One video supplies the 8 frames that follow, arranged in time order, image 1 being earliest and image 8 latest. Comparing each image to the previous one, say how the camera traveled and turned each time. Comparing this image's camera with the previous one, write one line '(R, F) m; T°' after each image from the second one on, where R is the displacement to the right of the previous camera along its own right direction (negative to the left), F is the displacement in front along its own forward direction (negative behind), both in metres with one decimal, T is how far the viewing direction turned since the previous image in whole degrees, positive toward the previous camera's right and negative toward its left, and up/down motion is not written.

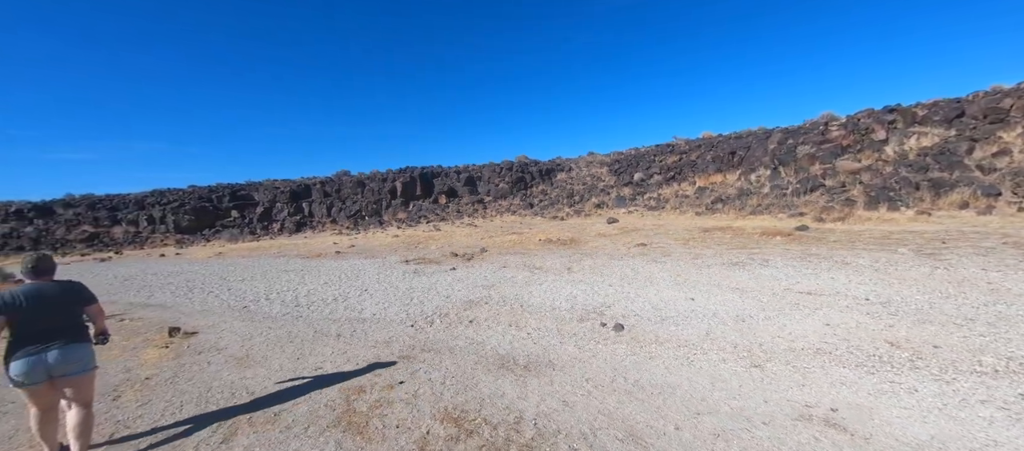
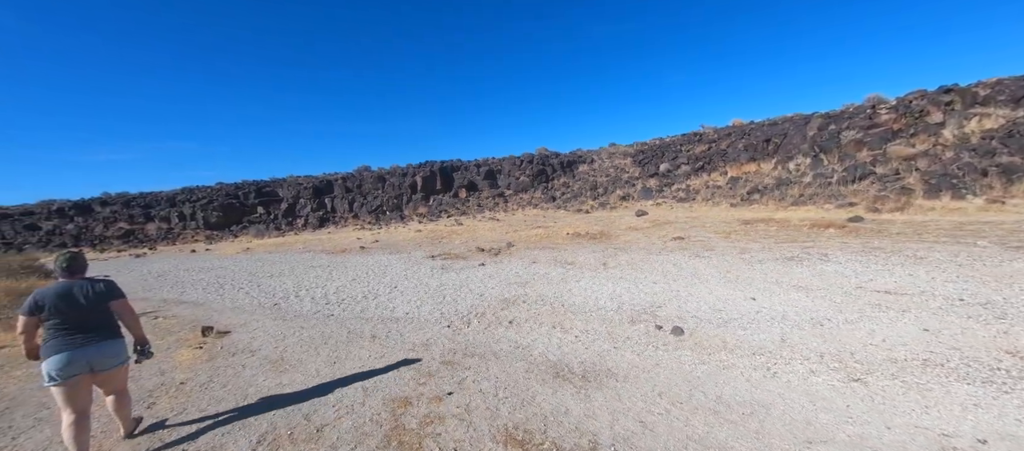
(-0.4, +0.5) m; -3°
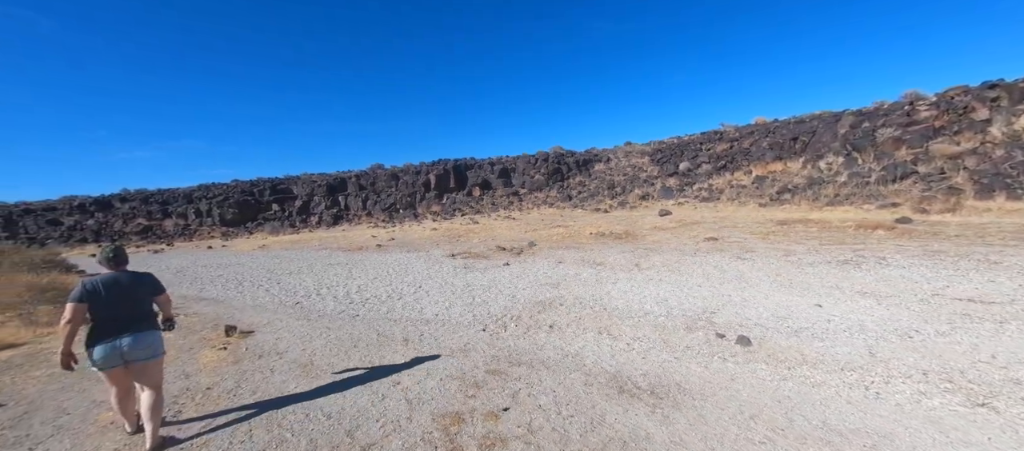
(-0.5, +0.4) m; -1°
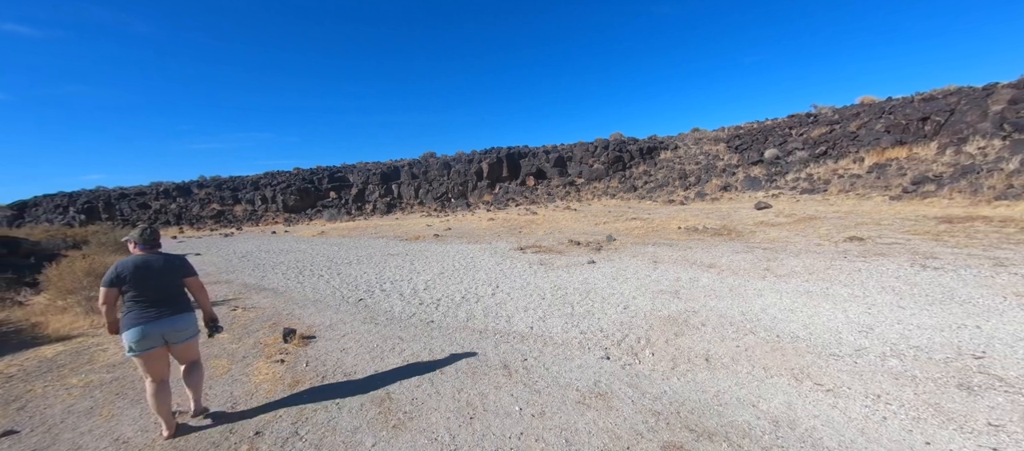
(-1.2, +1.5) m; -7°
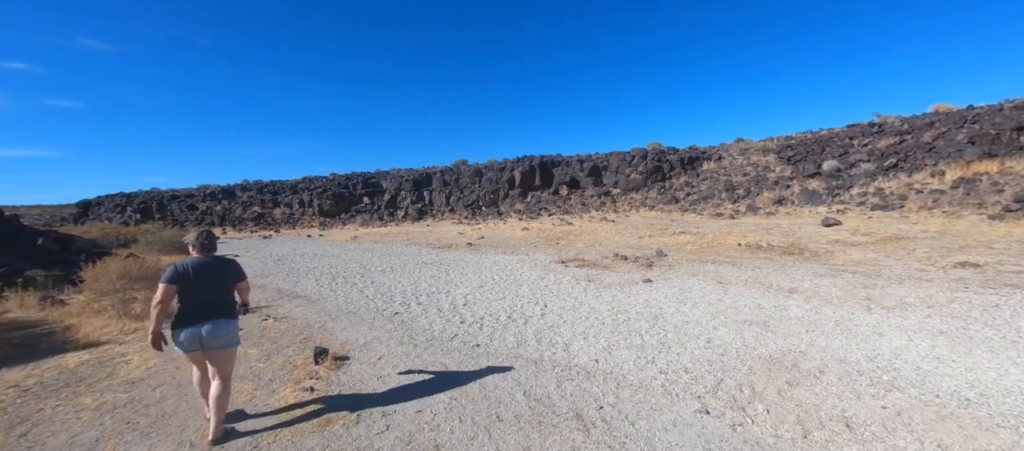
(-0.5, +0.7) m; -4°
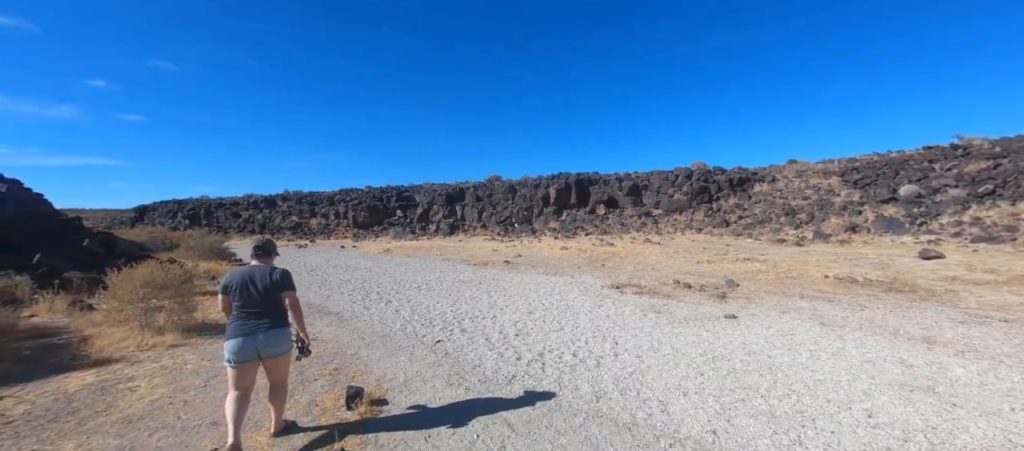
(-0.6, +1.0) m; -4°
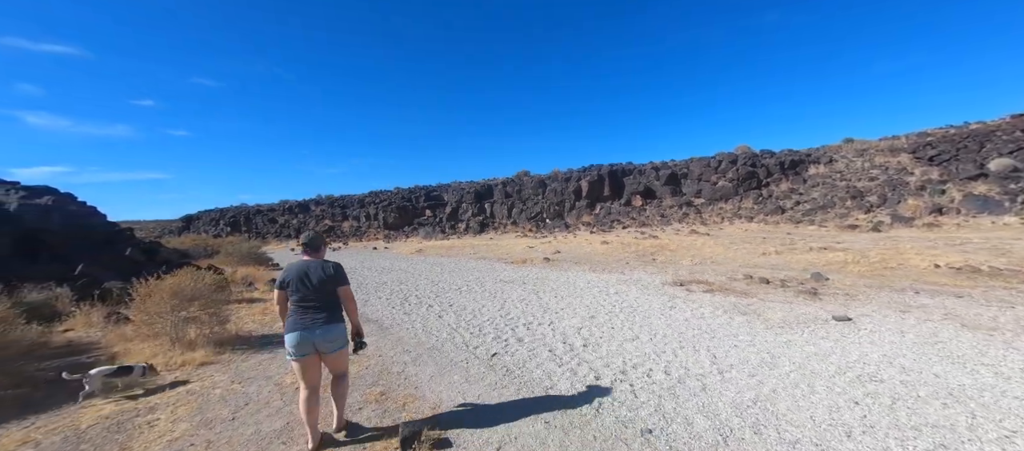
(-0.6, +0.9) m; -4°
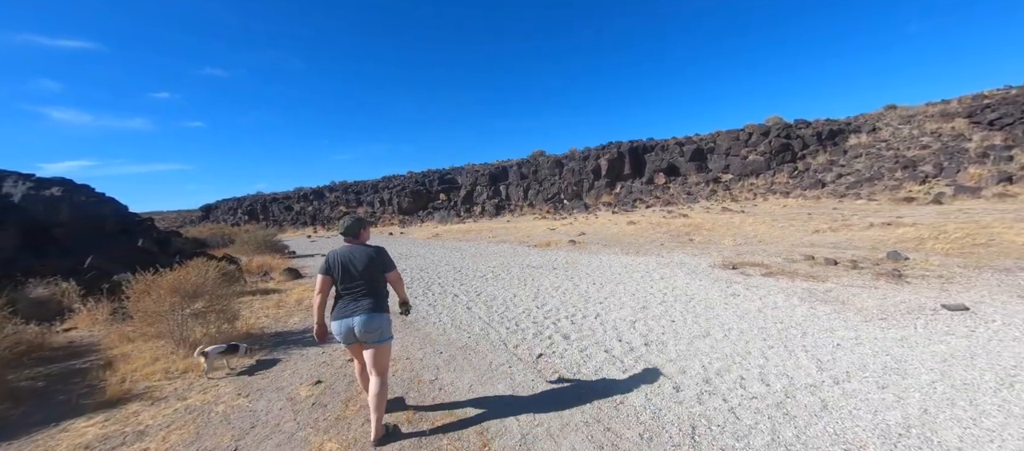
(-0.4, +0.8) m; -2°
